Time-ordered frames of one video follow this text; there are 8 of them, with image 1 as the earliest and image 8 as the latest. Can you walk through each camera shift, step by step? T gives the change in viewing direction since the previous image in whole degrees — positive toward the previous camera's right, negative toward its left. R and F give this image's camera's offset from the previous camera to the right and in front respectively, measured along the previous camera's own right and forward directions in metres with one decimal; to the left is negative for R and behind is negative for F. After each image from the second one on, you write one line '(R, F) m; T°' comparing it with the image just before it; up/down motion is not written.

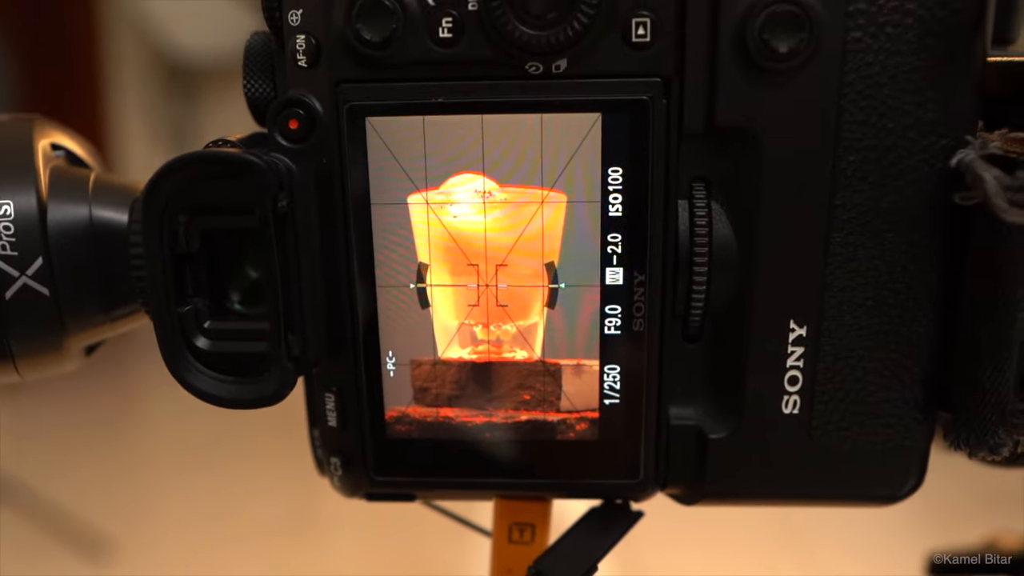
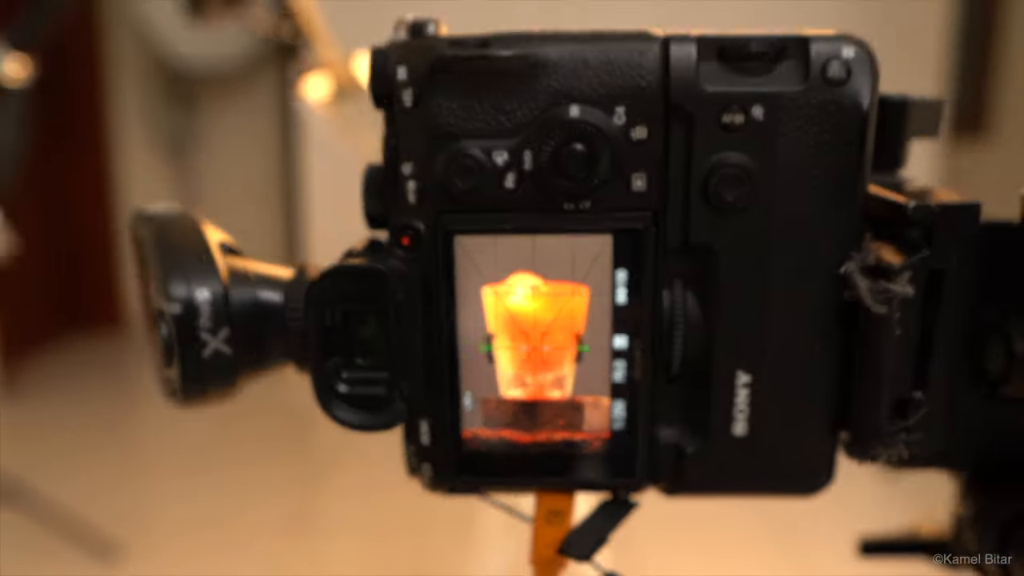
(0.0, -0.1) m; +1°
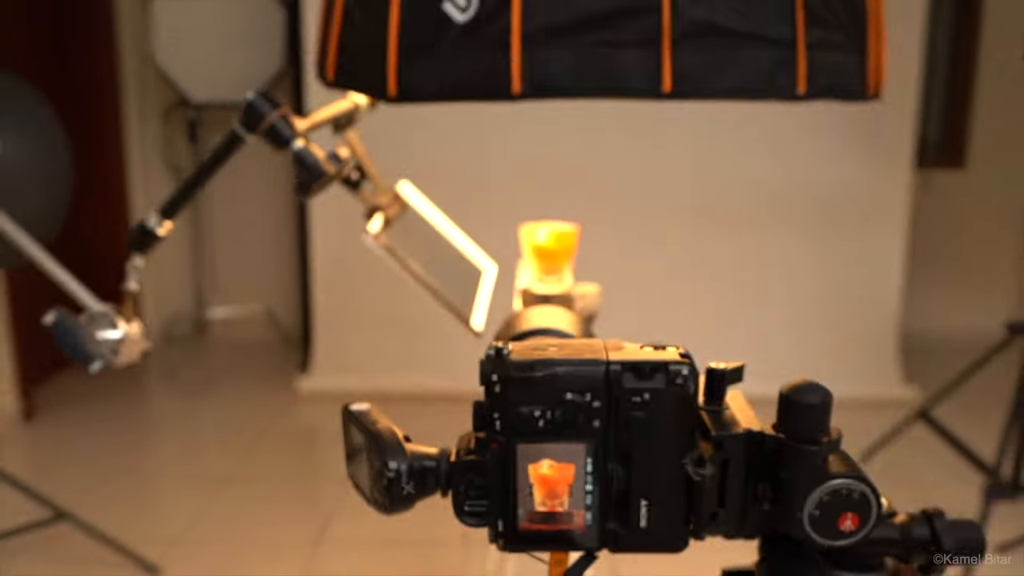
(0.0, -0.3) m; +1°
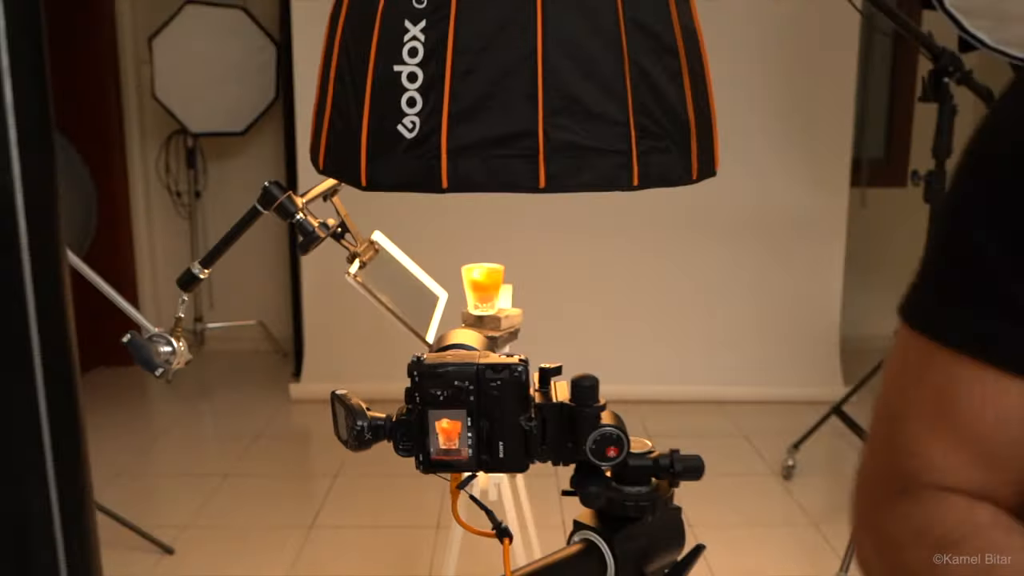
(+0.1, -0.4) m; +1°
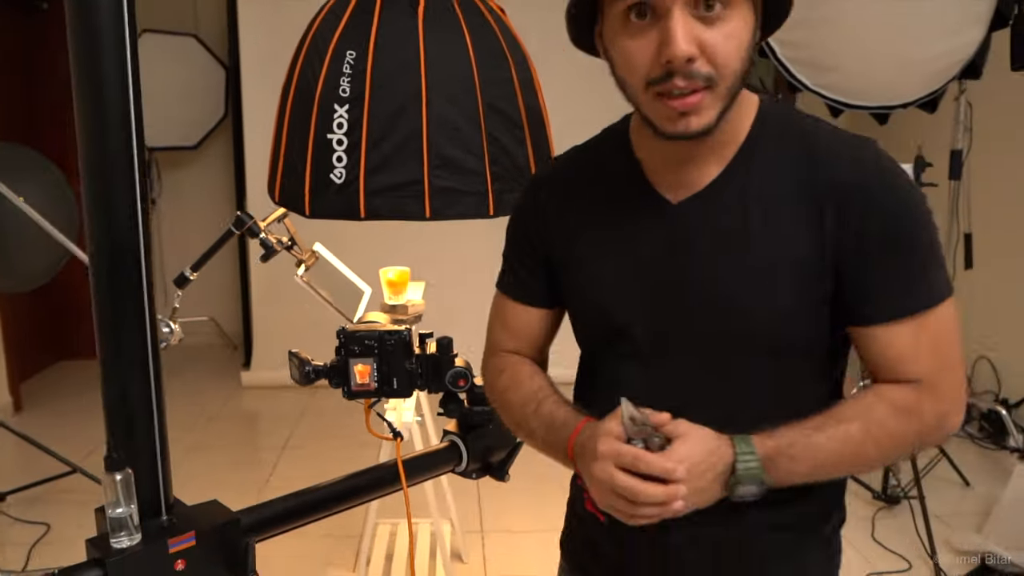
(+0.1, -0.6) m; +4°
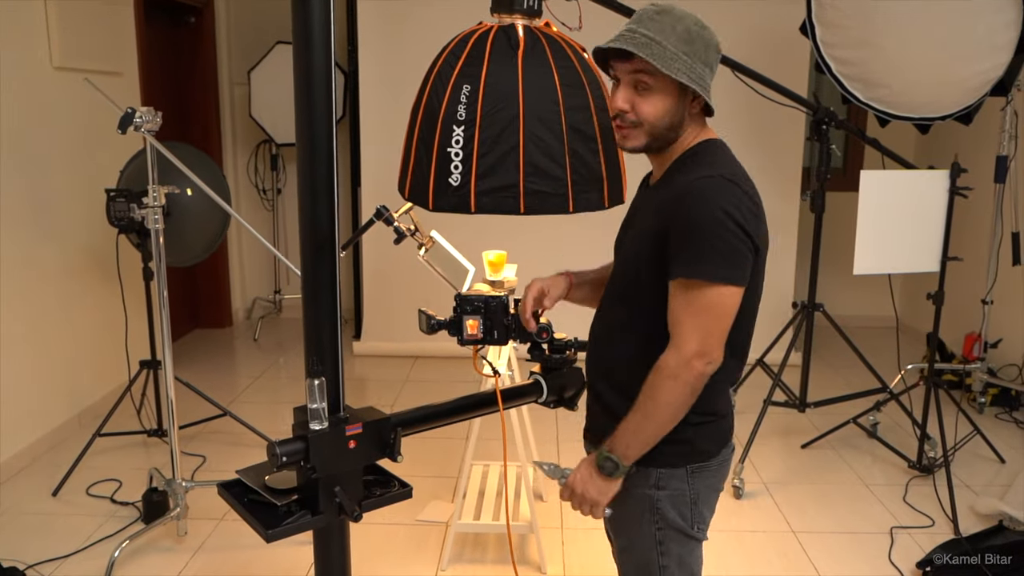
(0.0, -0.5) m; -6°
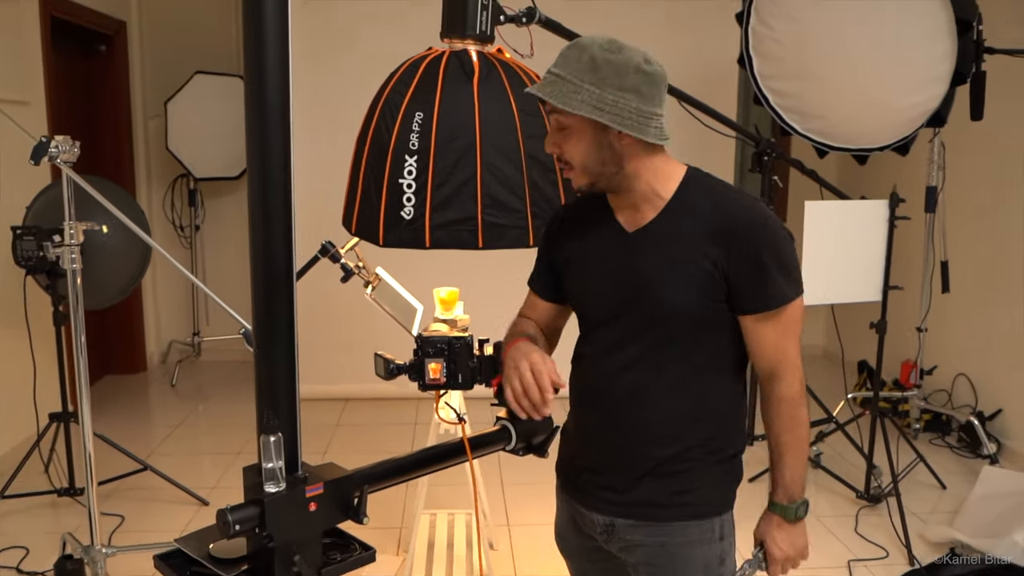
(-0.1, +0.1) m; +6°
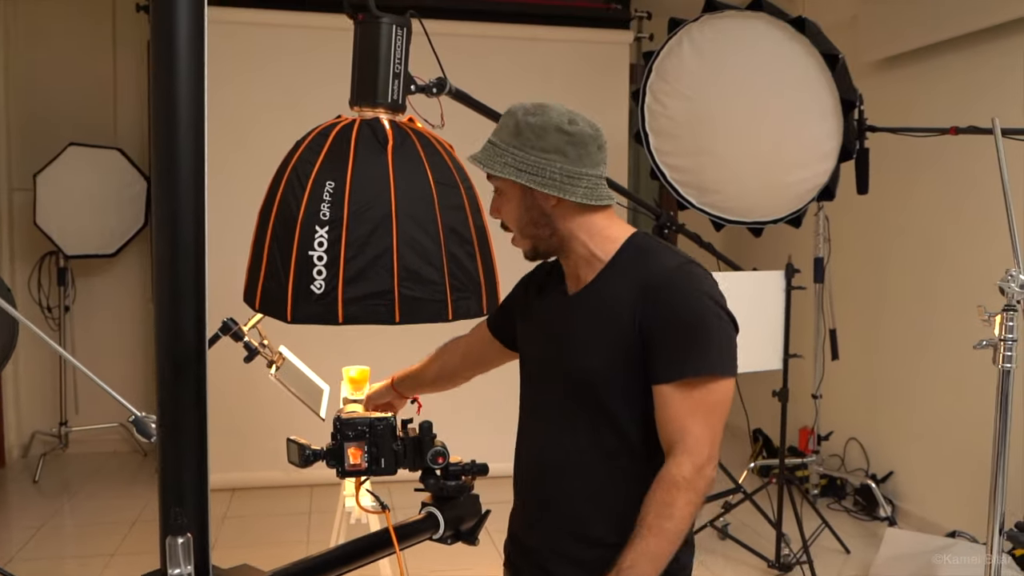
(-0.1, +0.1) m; +8°
